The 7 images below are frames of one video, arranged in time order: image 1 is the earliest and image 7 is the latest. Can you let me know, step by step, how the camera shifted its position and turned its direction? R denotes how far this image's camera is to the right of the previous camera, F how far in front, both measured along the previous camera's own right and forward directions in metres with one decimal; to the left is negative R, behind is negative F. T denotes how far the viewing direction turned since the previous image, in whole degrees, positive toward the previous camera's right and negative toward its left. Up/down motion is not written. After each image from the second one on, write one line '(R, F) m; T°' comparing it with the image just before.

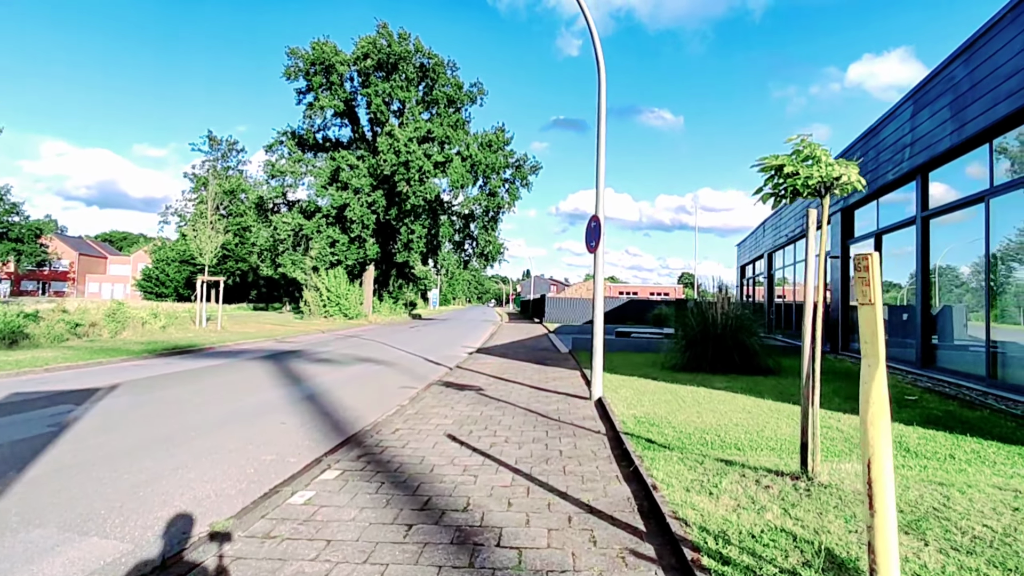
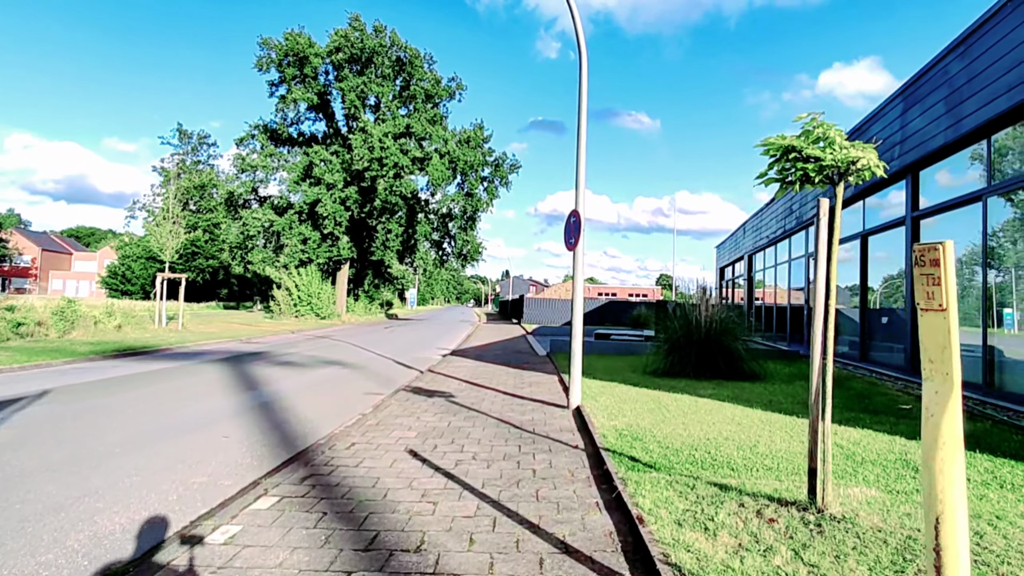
(+0.1, +0.6) m; +2°
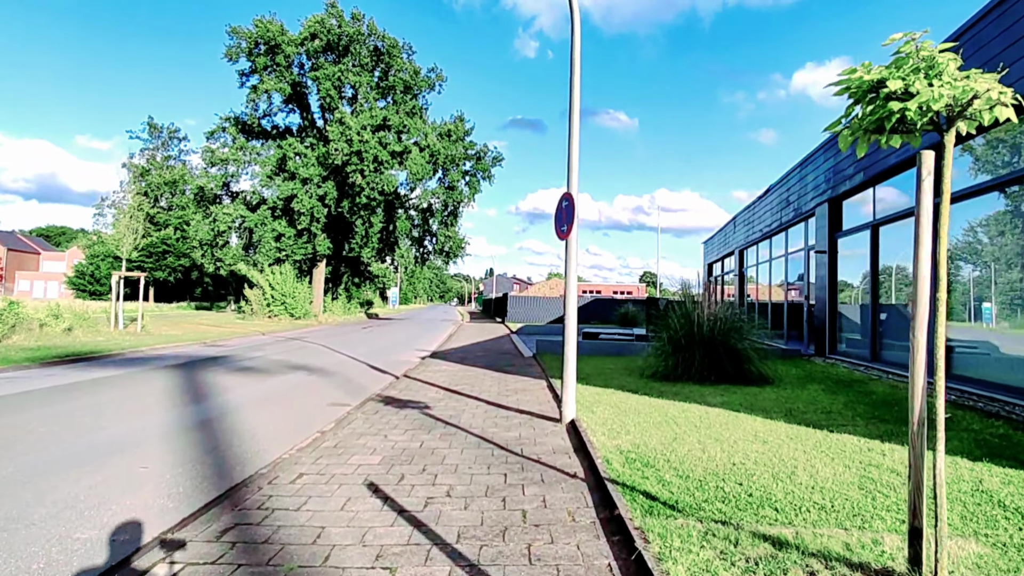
(0.0, +1.0) m; +2°
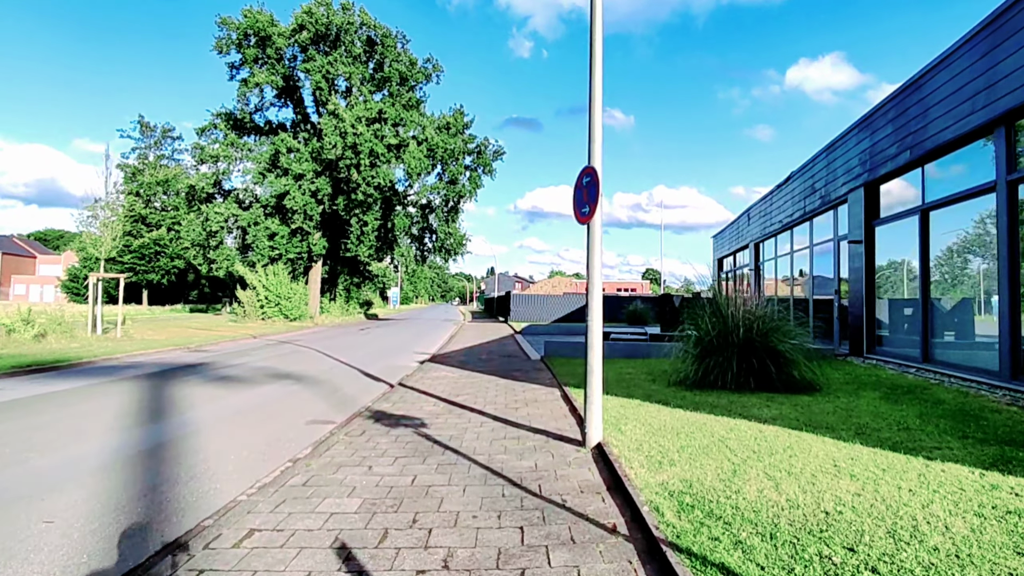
(-0.1, +1.1) m; 0°
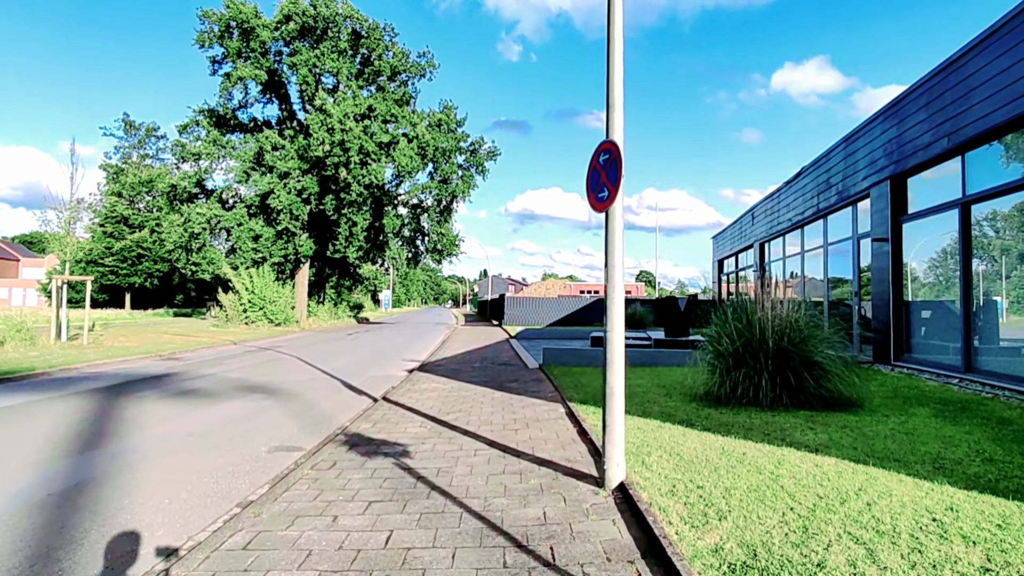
(-0.1, +1.0) m; +1°
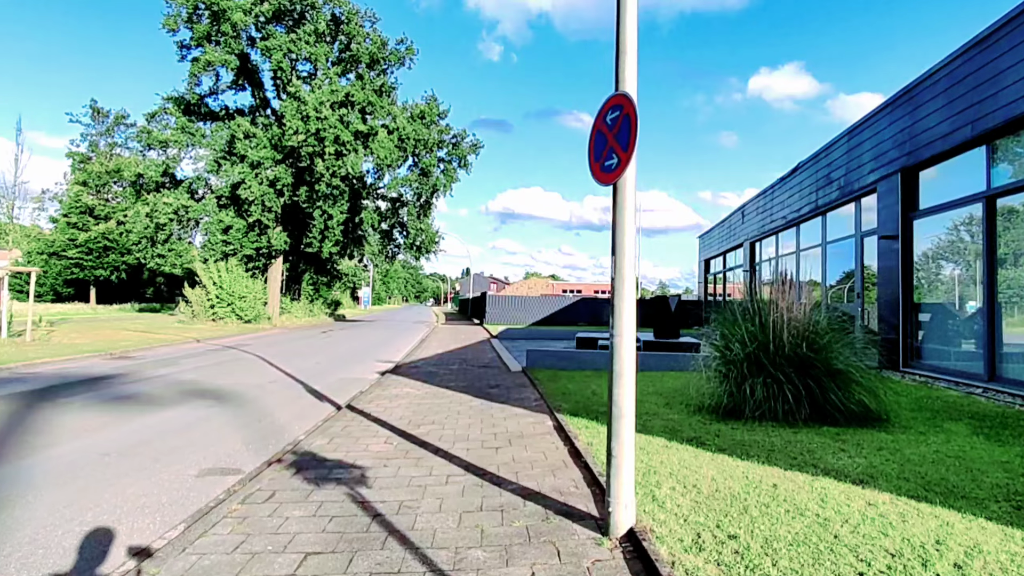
(0.0, +0.9) m; +2°
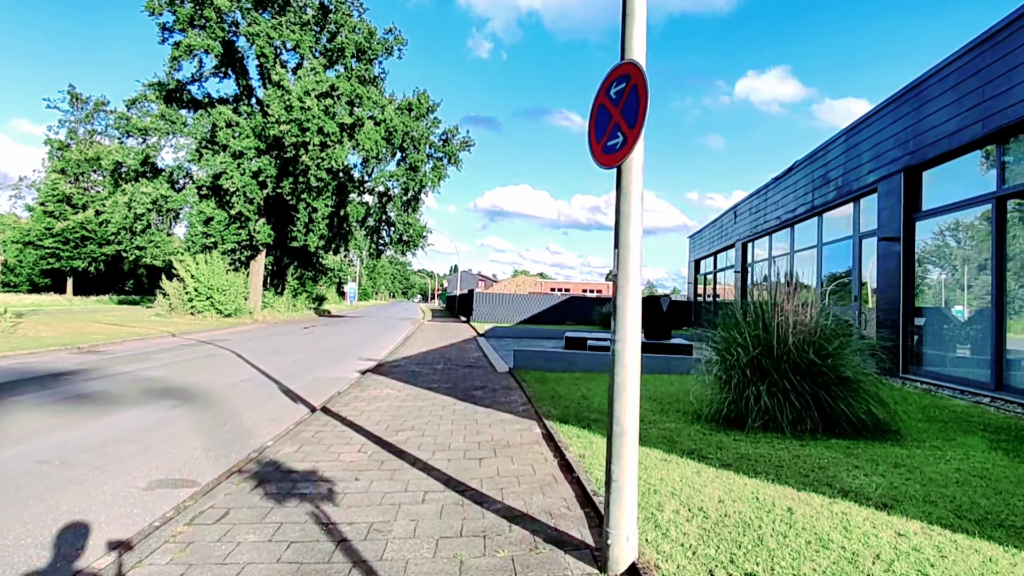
(0.0, +0.5) m; +1°
